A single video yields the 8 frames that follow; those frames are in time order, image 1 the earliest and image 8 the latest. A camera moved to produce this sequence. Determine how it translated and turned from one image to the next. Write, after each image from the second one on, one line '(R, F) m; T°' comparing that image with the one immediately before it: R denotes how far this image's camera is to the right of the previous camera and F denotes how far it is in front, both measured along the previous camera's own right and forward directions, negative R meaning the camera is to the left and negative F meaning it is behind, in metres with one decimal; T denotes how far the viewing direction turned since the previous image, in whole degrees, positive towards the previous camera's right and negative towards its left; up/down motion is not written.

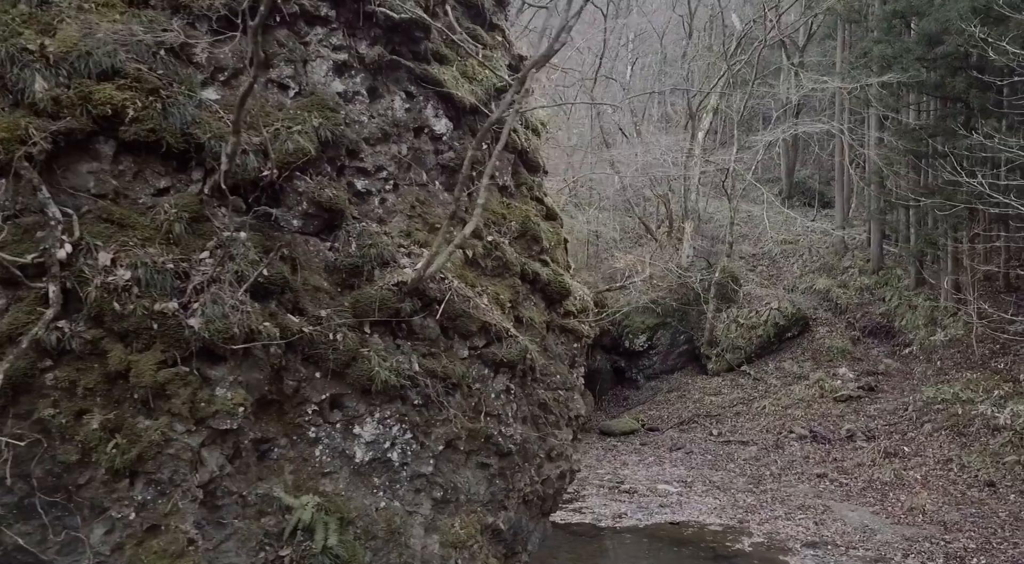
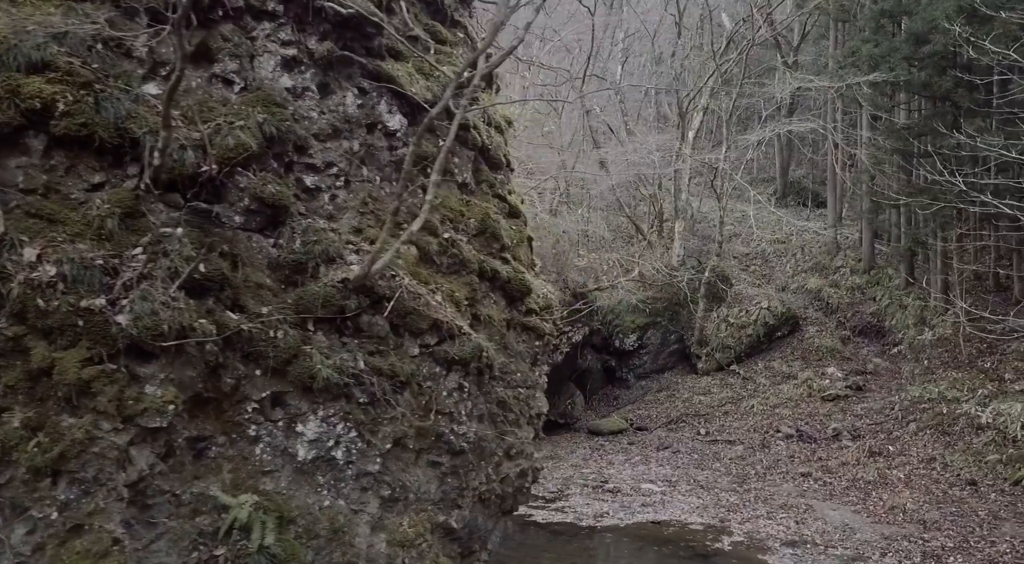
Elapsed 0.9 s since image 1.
(+0.2, 0.0) m; 0°
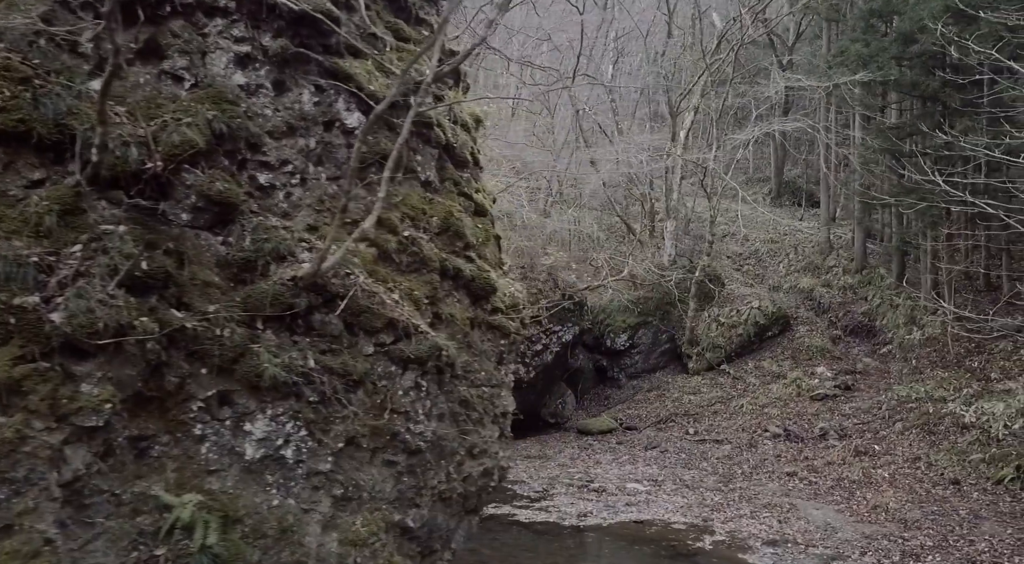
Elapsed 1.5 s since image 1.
(+0.2, 0.0) m; 0°
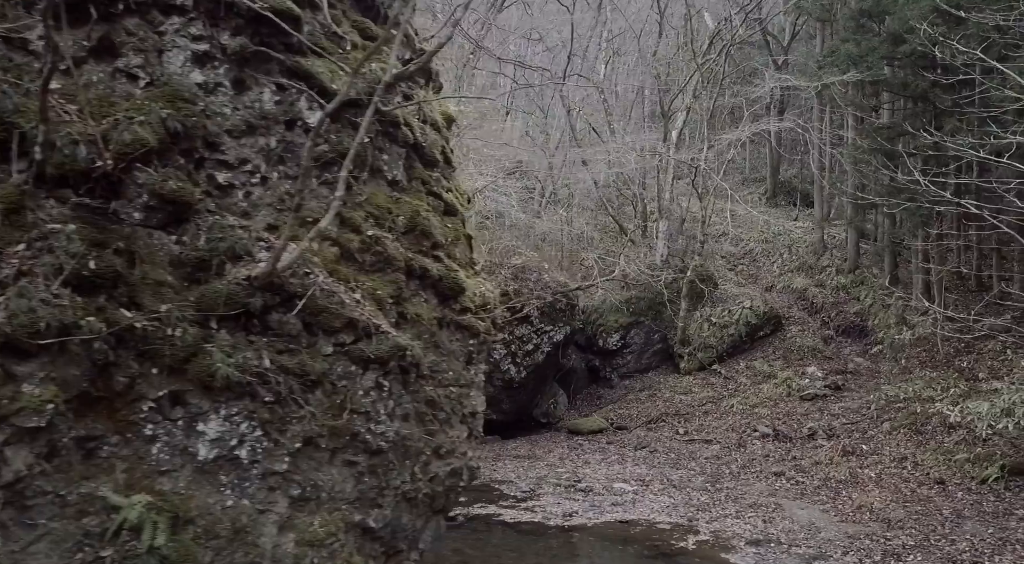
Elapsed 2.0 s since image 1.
(+0.2, 0.0) m; 0°
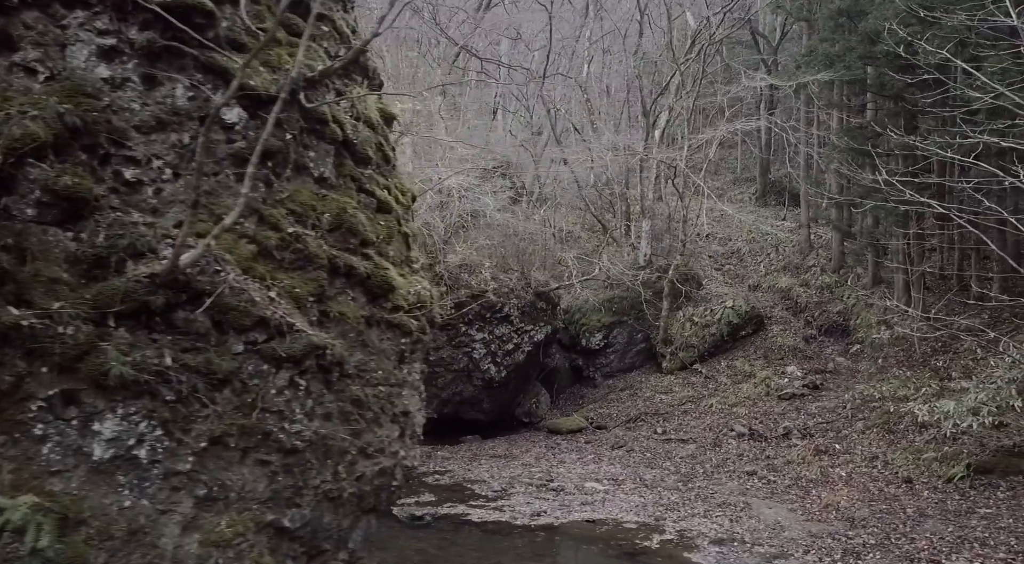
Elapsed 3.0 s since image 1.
(+0.4, 0.0) m; +1°
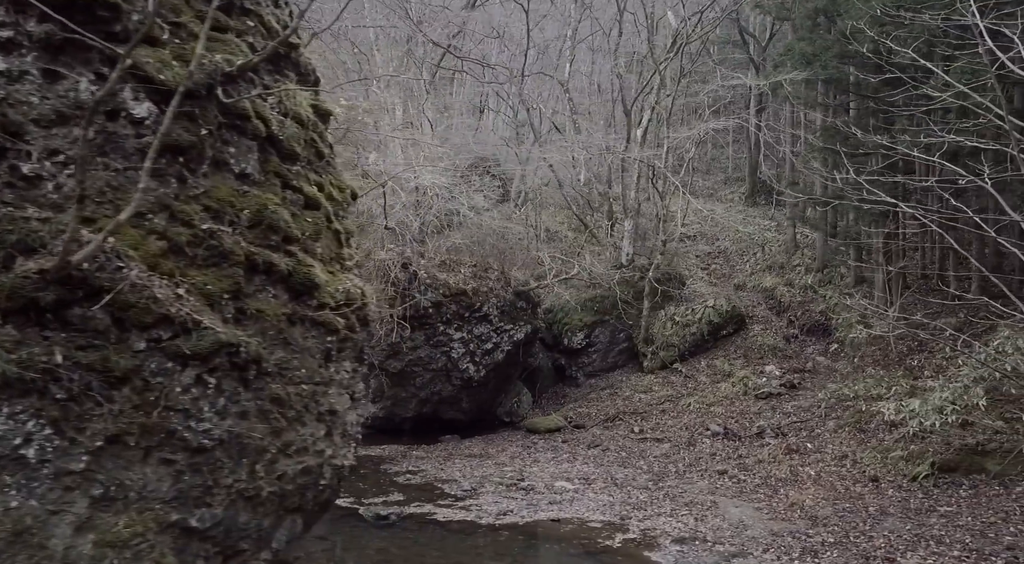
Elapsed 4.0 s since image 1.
(+0.4, 0.0) m; +1°
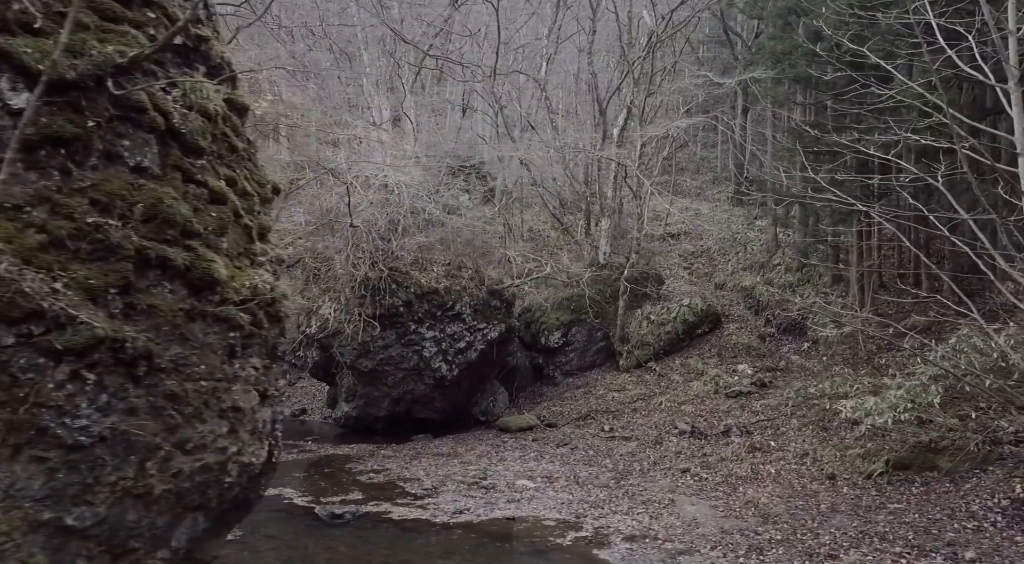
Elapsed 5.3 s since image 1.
(+0.5, 0.0) m; +1°
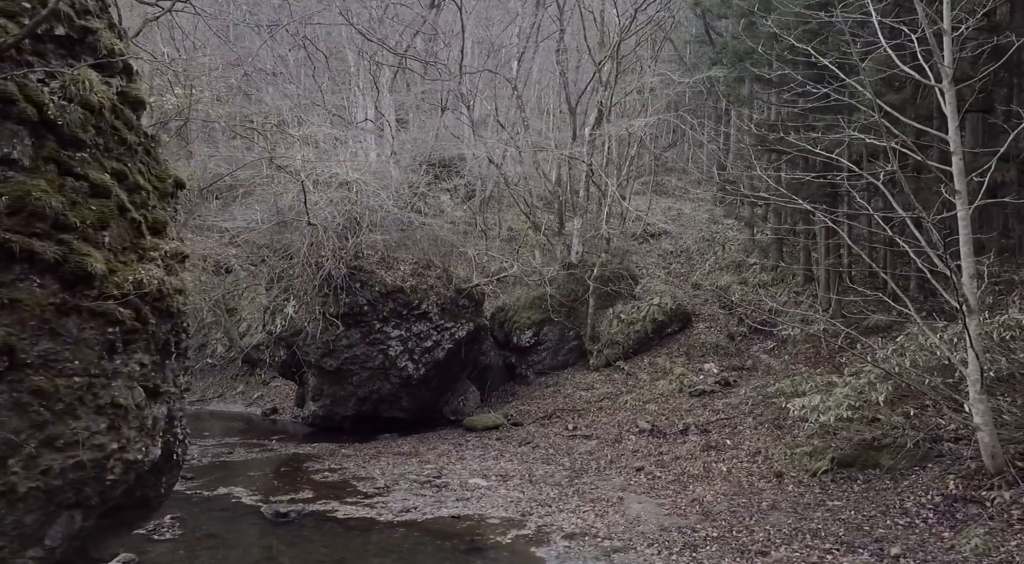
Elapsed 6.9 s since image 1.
(+0.7, 0.0) m; +1°
